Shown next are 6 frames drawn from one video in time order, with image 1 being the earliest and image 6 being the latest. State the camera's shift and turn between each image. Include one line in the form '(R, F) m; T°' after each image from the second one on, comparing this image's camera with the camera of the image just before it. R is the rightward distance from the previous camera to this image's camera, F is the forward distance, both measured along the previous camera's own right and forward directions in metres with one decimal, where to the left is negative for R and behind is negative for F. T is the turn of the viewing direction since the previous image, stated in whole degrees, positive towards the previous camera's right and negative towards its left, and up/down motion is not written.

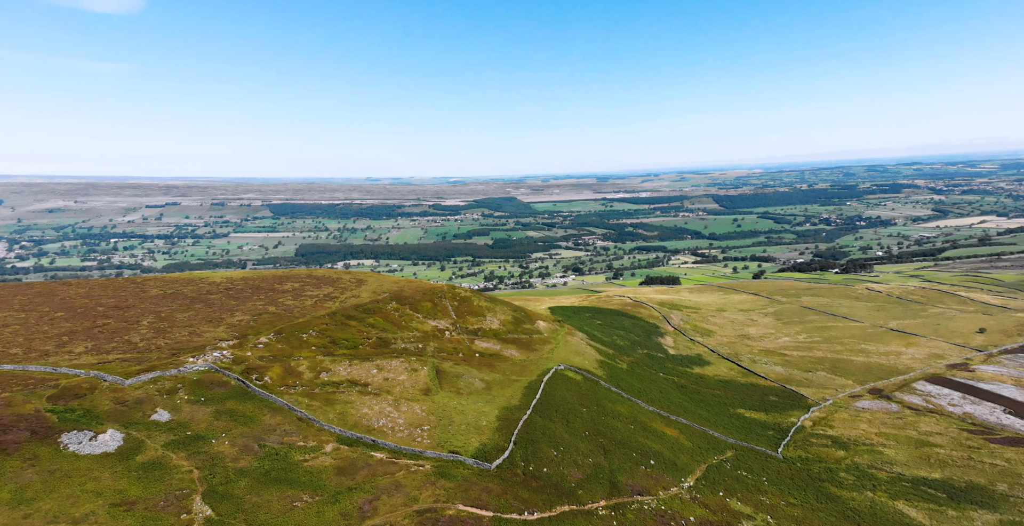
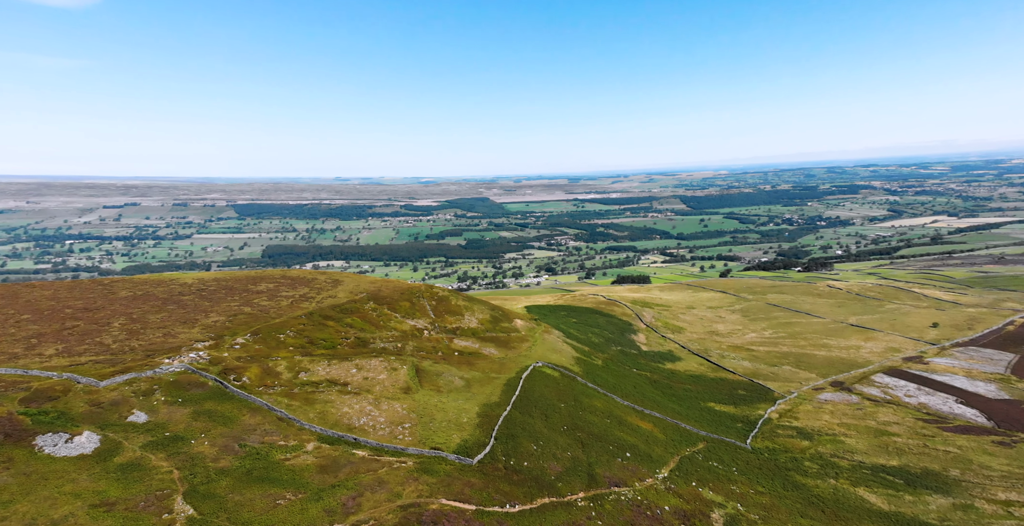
(-0.6, -0.8) m; +3°
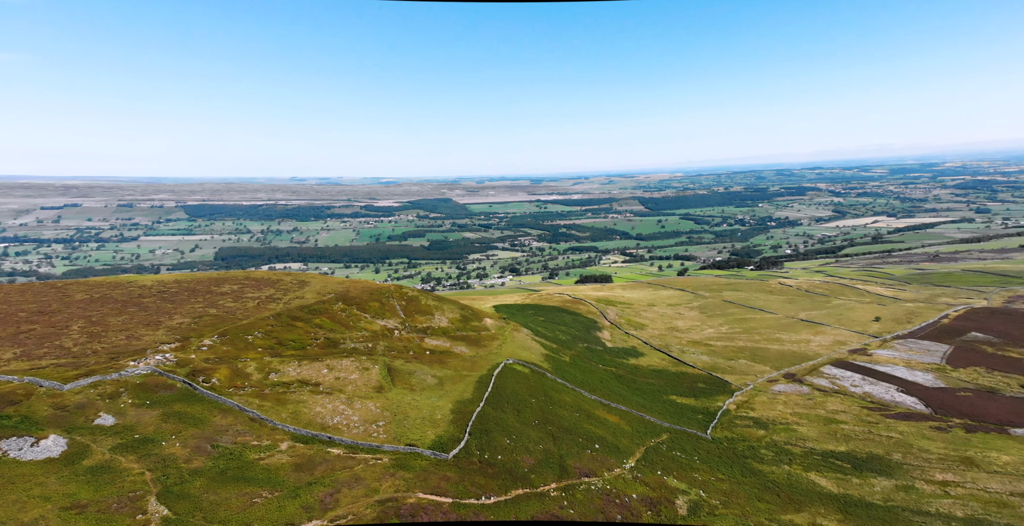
(-0.9, -1.1) m; +4°
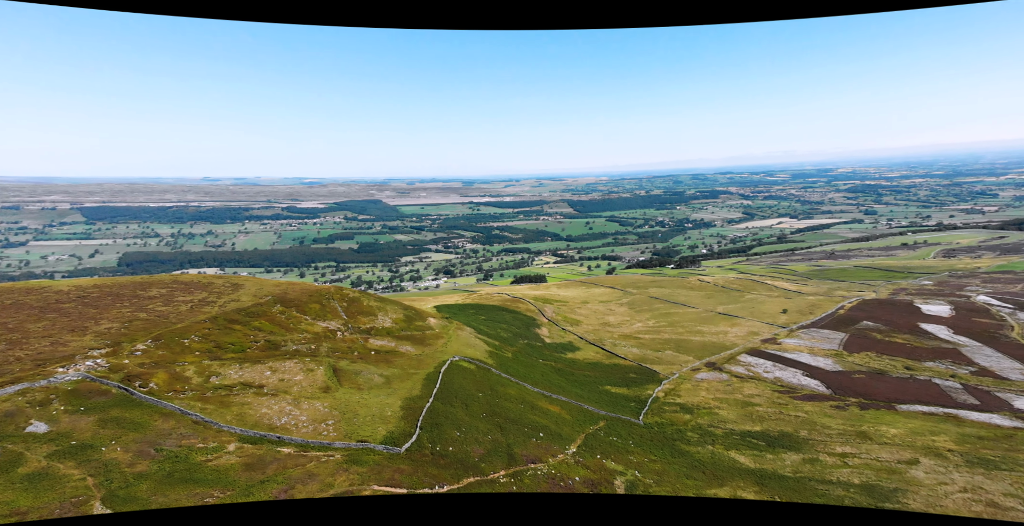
(-1.5, -1.9) m; +7°
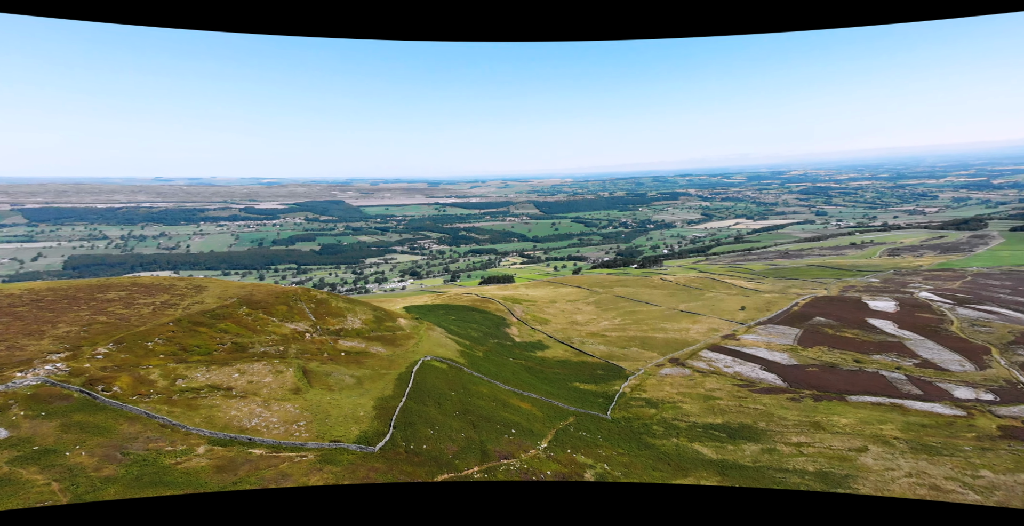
(-0.6, -0.9) m; +4°
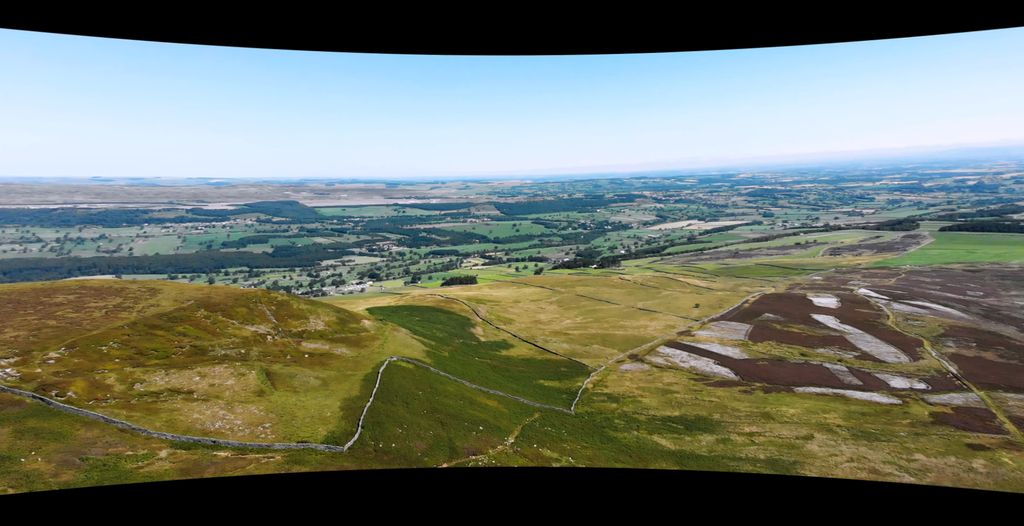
(-0.7, -1.0) m; +4°
